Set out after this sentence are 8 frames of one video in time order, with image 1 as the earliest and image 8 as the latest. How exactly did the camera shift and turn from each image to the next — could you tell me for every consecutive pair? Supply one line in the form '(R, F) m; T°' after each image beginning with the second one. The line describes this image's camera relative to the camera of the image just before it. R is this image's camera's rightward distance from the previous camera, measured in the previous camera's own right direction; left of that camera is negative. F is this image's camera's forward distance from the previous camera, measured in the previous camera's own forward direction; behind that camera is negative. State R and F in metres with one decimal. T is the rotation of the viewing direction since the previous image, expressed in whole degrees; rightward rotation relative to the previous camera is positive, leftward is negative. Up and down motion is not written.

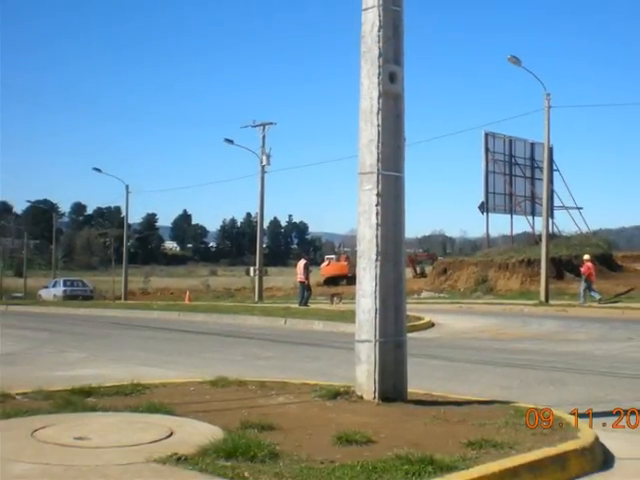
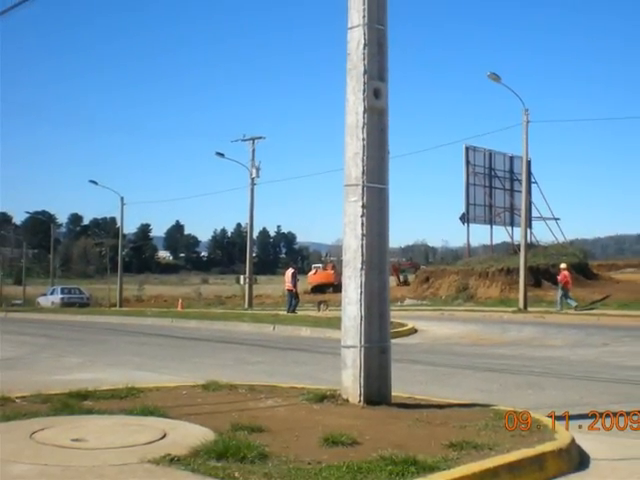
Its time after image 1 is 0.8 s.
(+0.2, -0.5) m; 0°
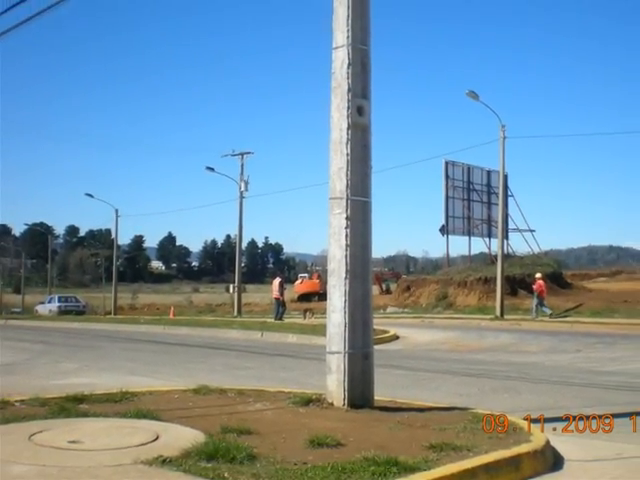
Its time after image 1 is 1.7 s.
(+0.2, -0.6) m; 0°
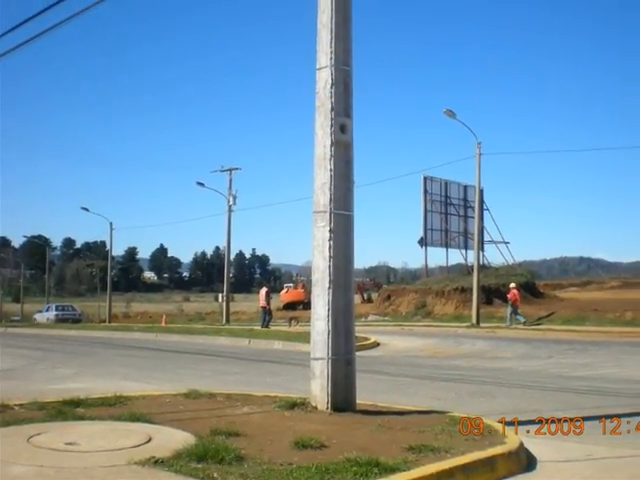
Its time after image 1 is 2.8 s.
(+0.3, -0.7) m; 0°
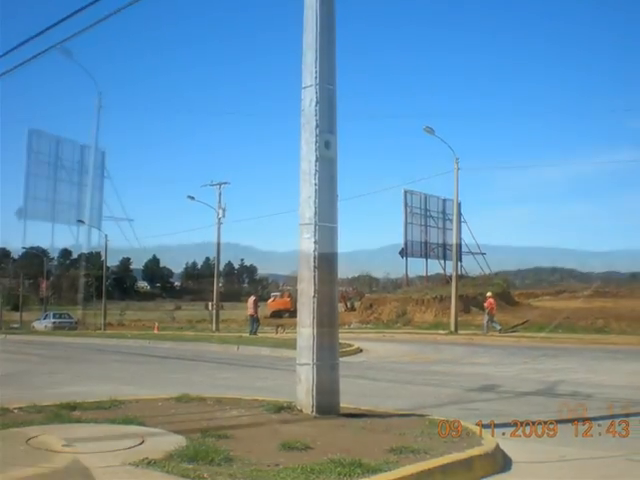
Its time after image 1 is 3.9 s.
(+0.3, -0.7) m; 0°
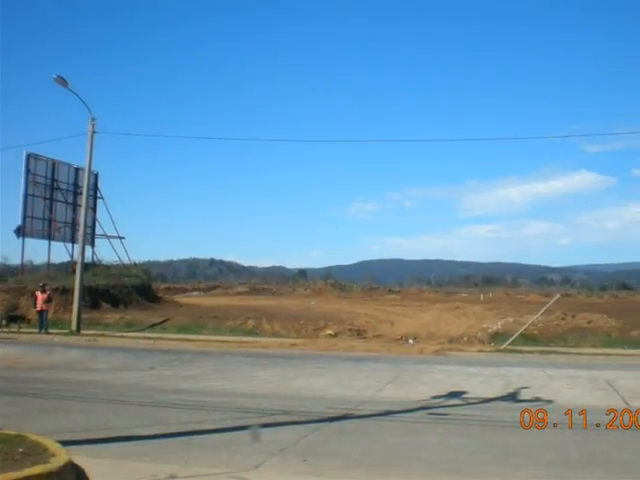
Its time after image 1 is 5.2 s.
(+0.4, -1.1) m; 0°
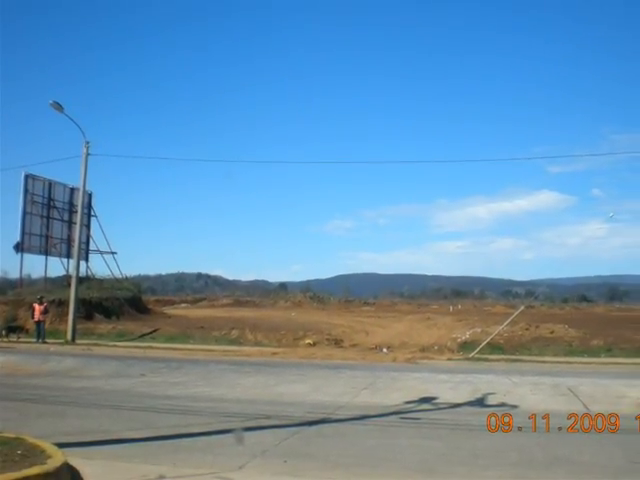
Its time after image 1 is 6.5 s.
(+0.2, -1.2) m; +1°
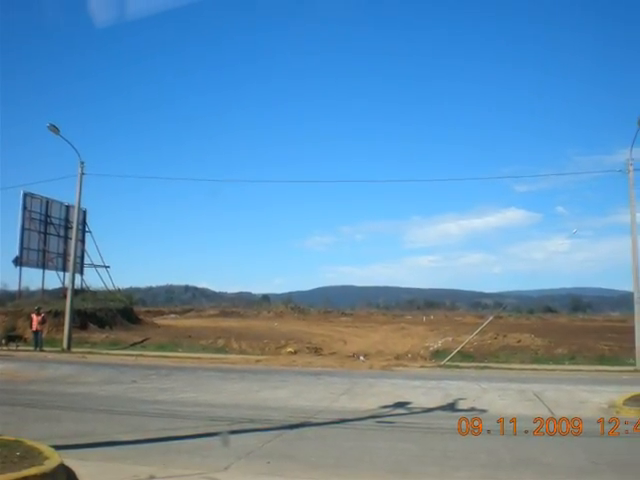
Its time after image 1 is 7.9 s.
(+0.2, -1.2) m; +1°
